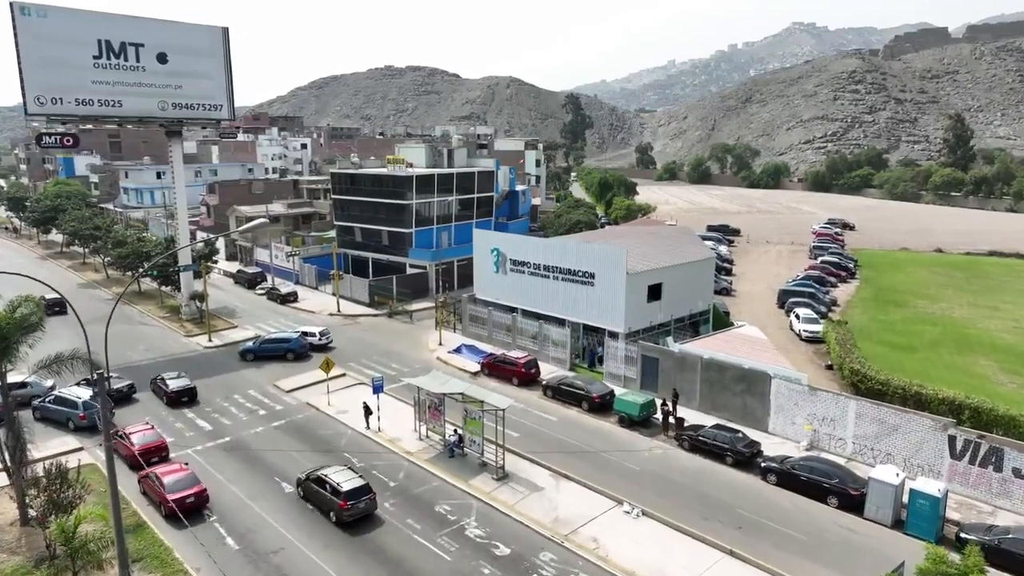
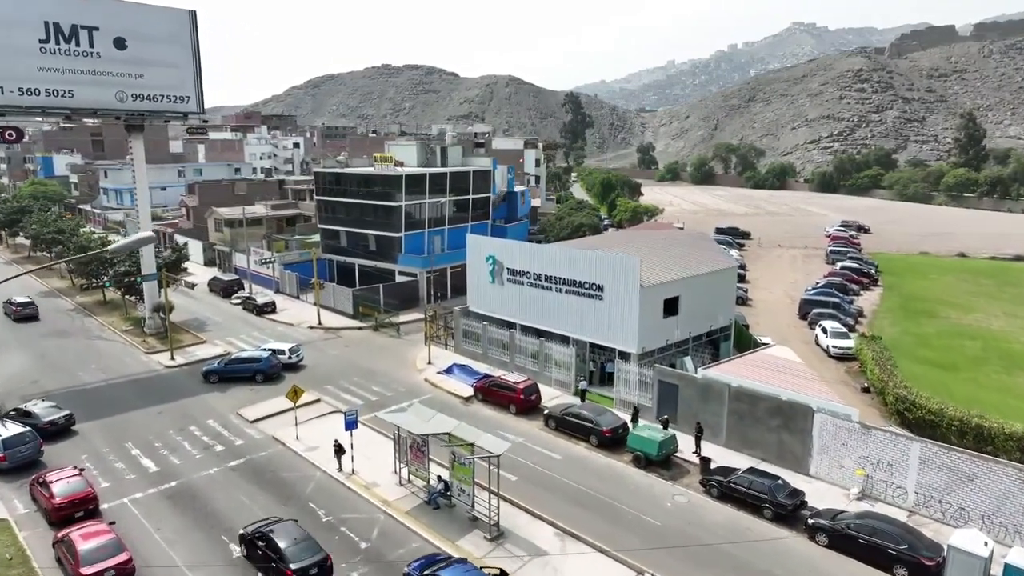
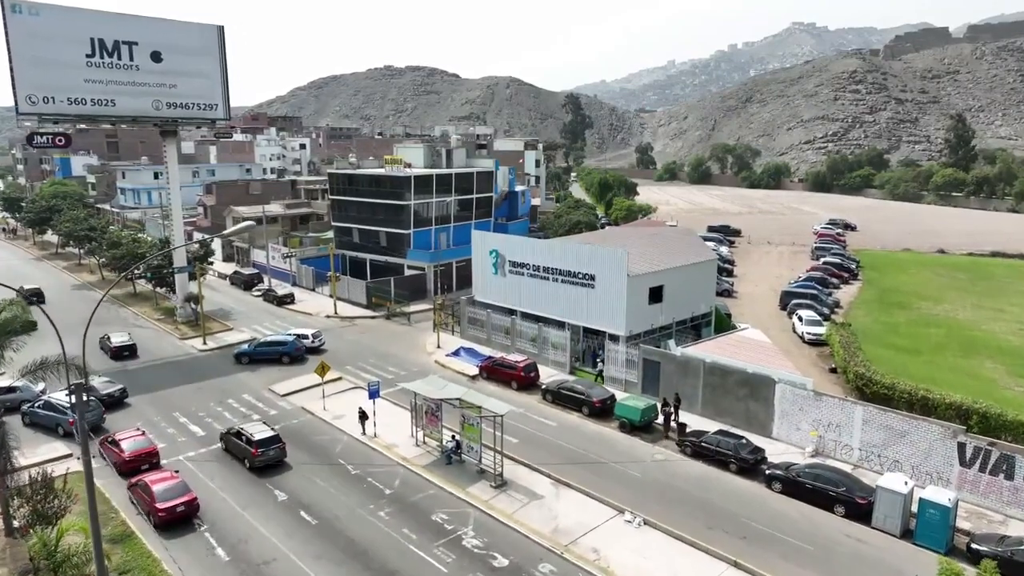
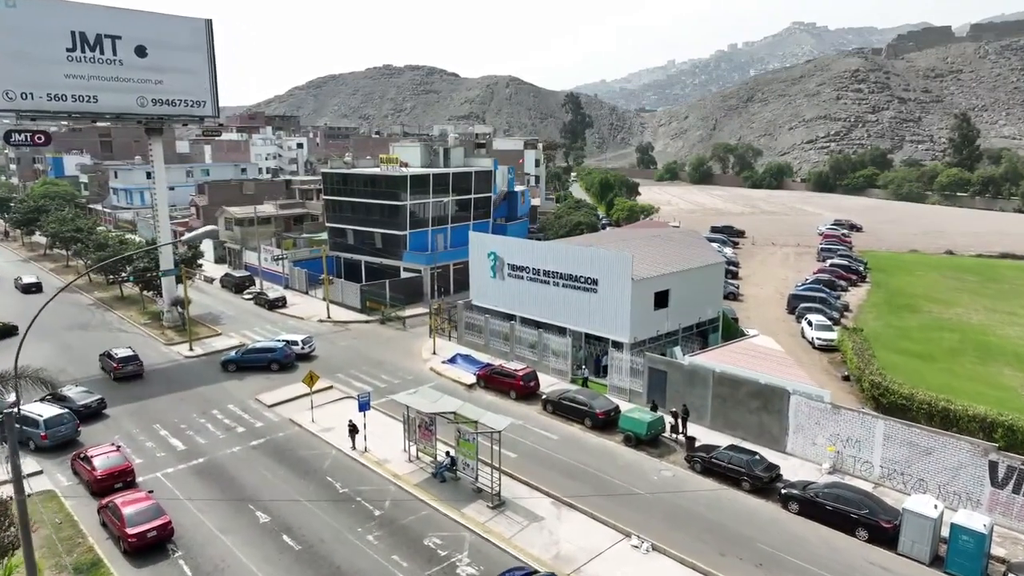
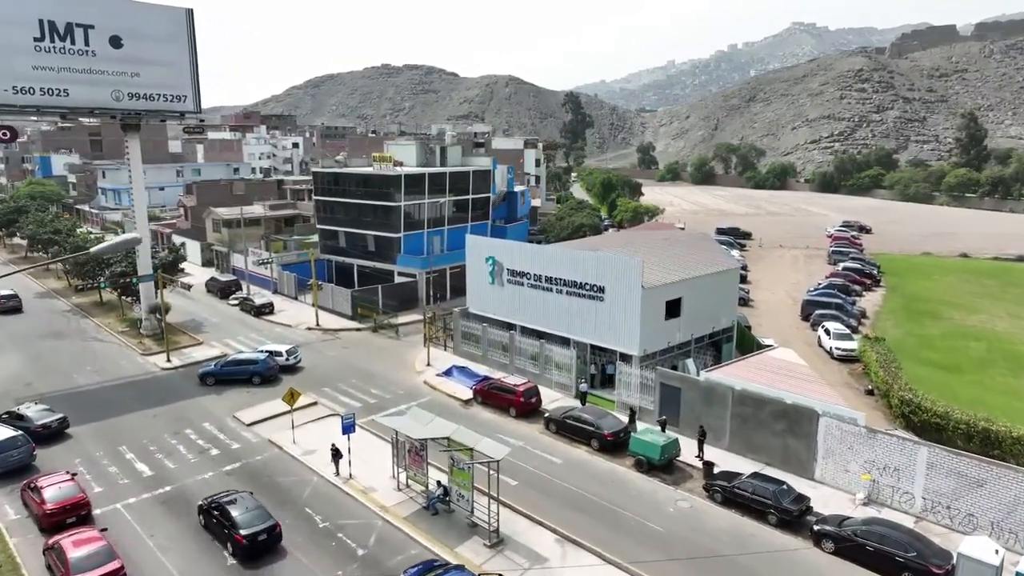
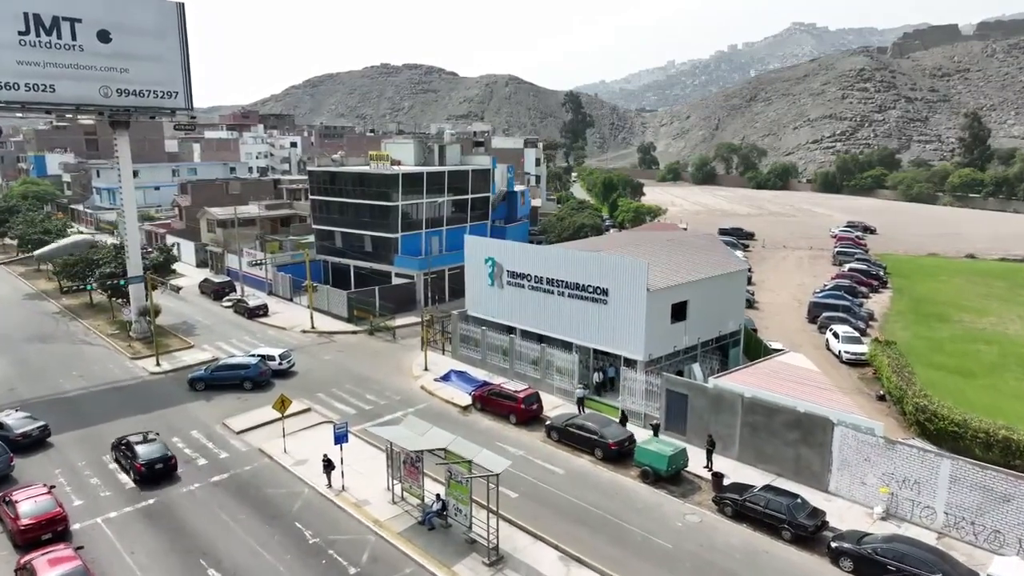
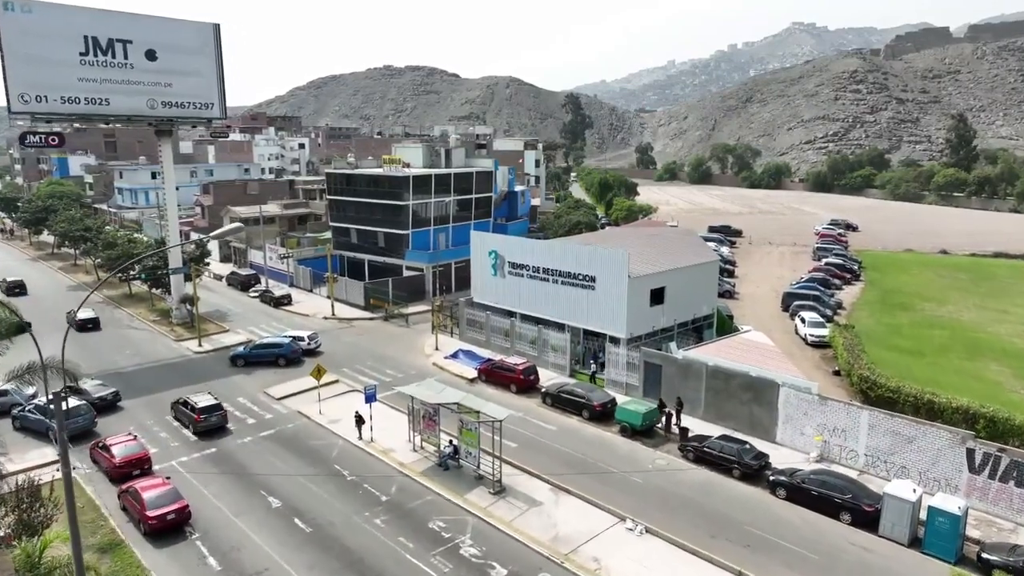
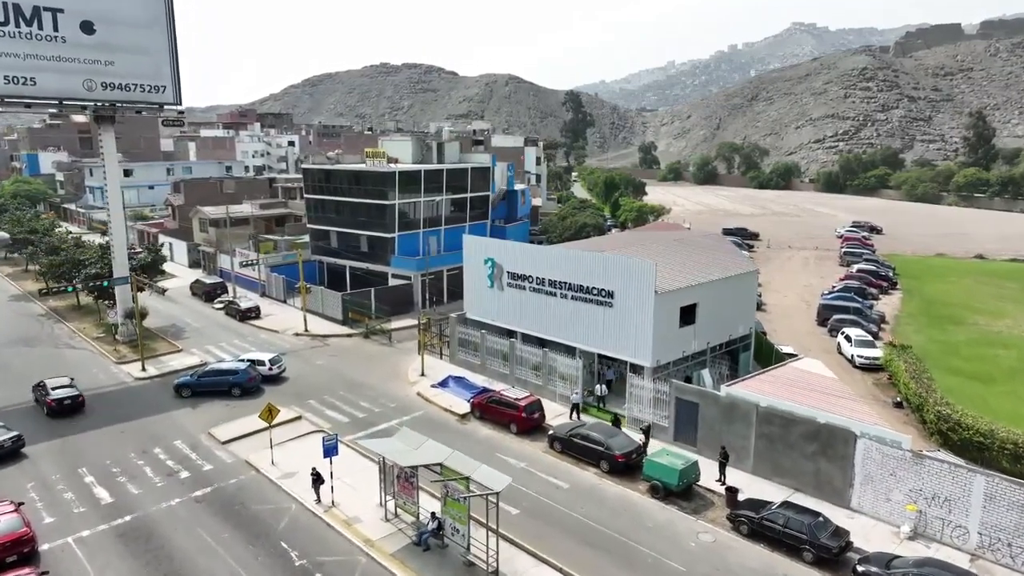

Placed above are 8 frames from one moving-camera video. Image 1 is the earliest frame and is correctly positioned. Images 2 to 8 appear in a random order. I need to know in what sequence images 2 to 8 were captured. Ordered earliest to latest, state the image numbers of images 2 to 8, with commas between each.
3, 7, 4, 2, 5, 6, 8
